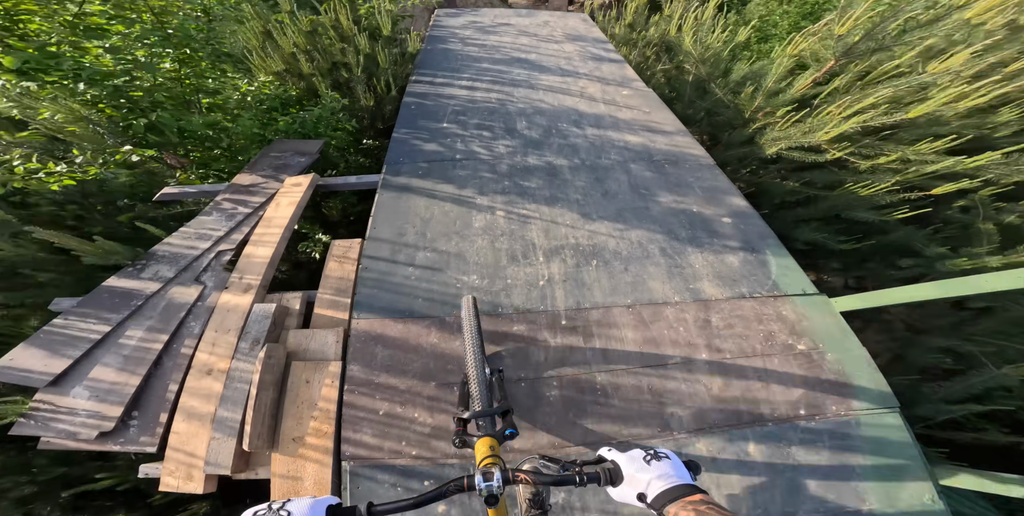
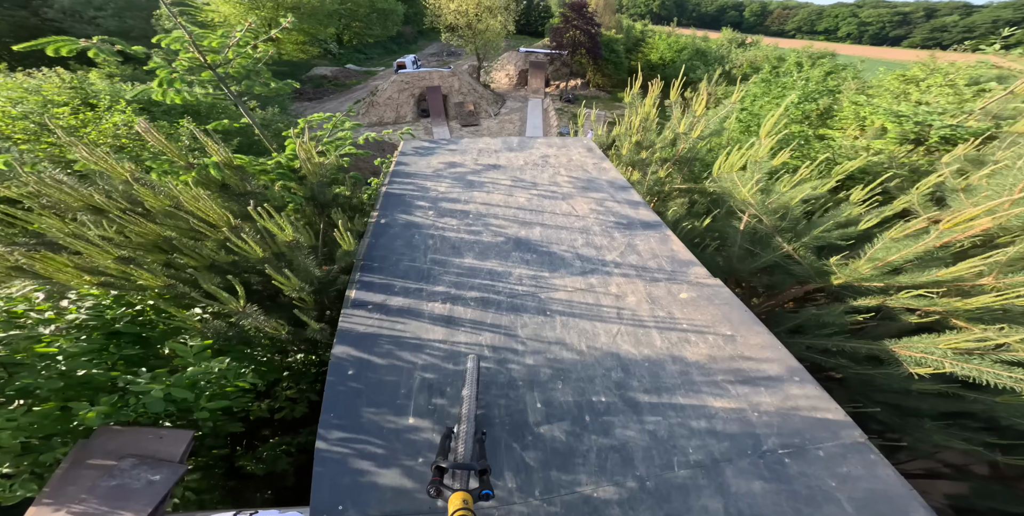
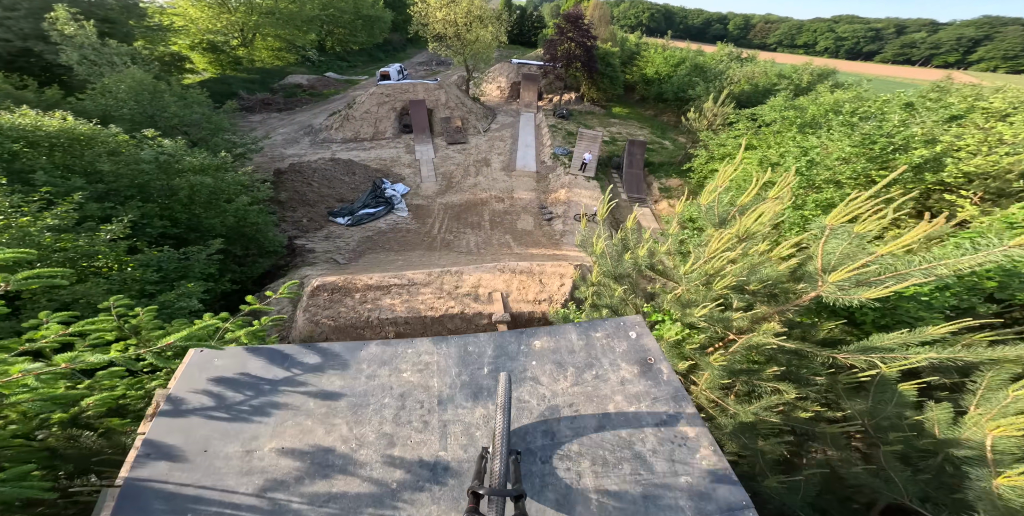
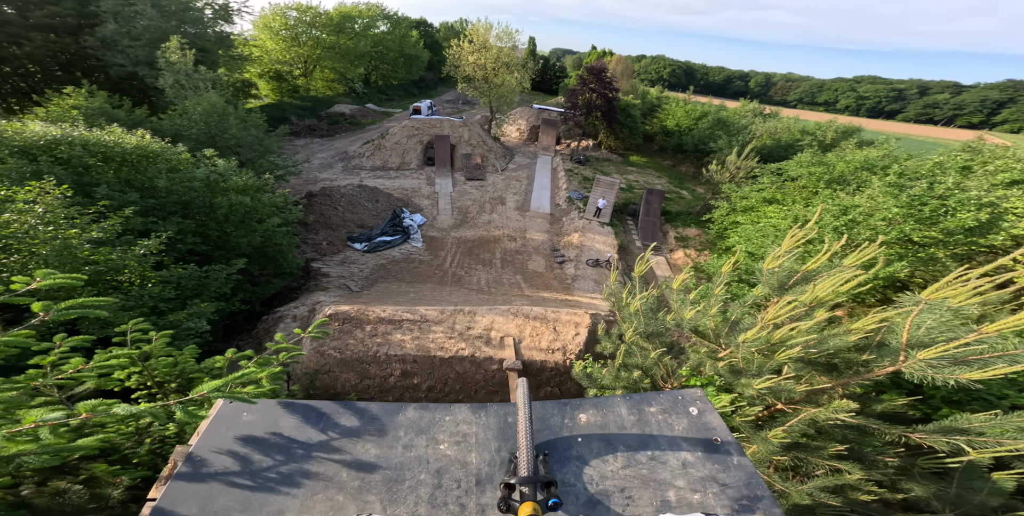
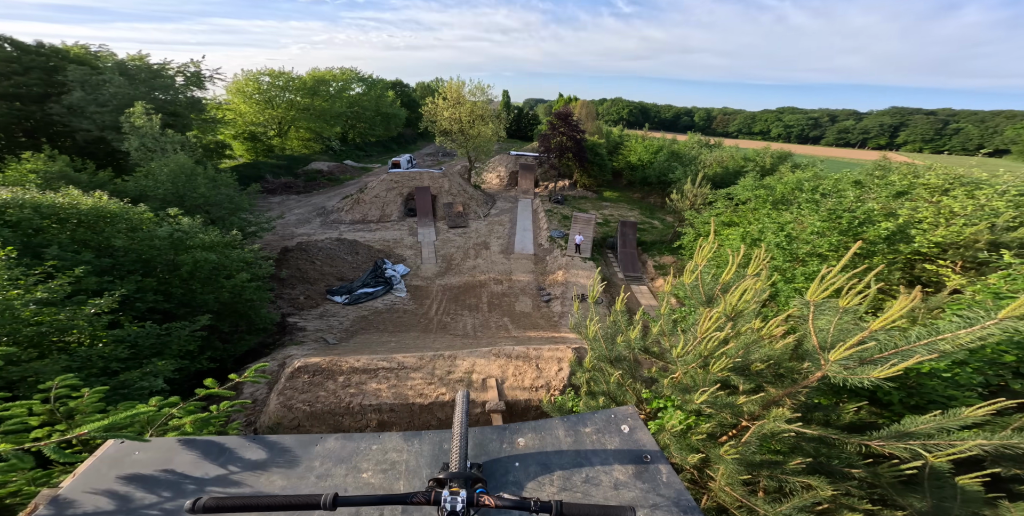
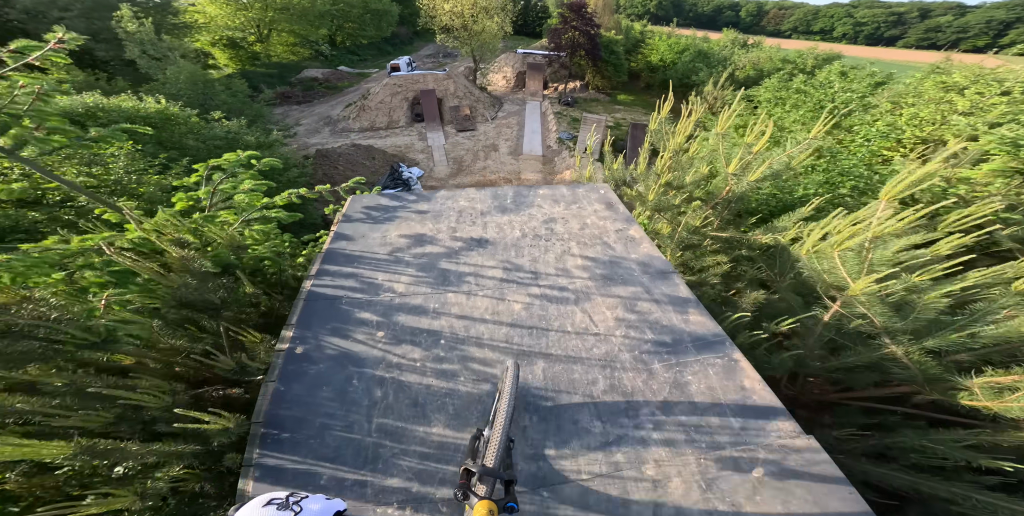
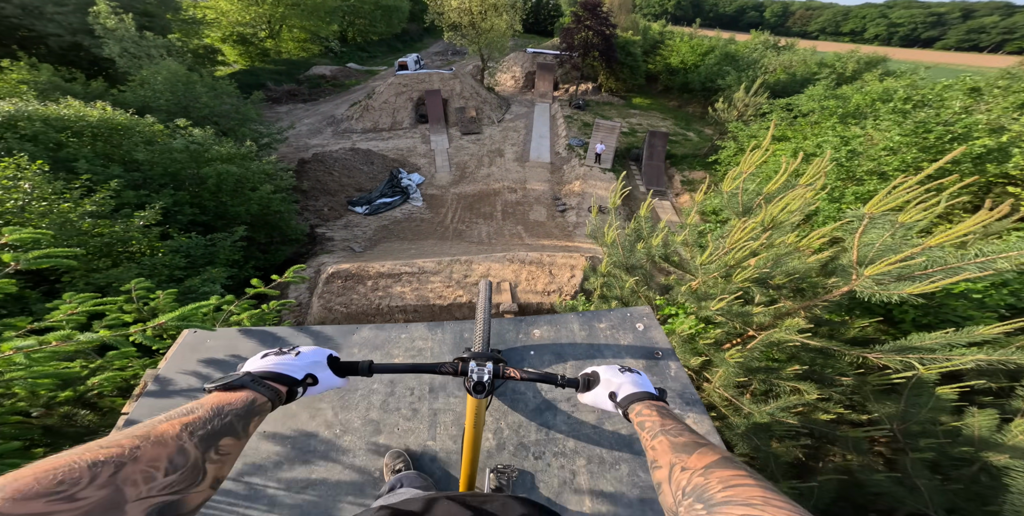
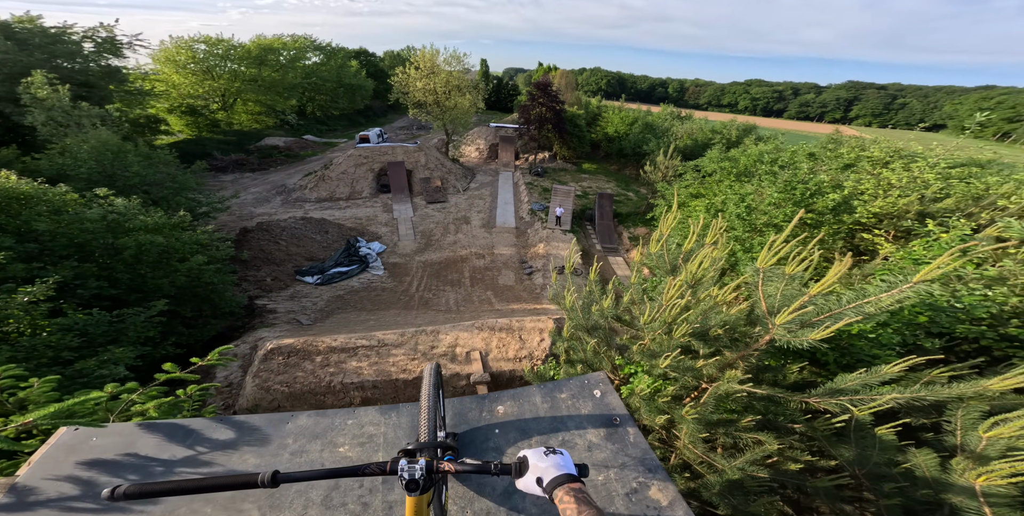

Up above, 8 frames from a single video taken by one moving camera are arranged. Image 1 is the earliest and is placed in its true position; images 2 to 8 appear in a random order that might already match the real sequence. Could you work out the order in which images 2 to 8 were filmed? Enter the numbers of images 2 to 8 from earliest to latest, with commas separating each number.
2, 6, 3, 4, 8, 7, 5
